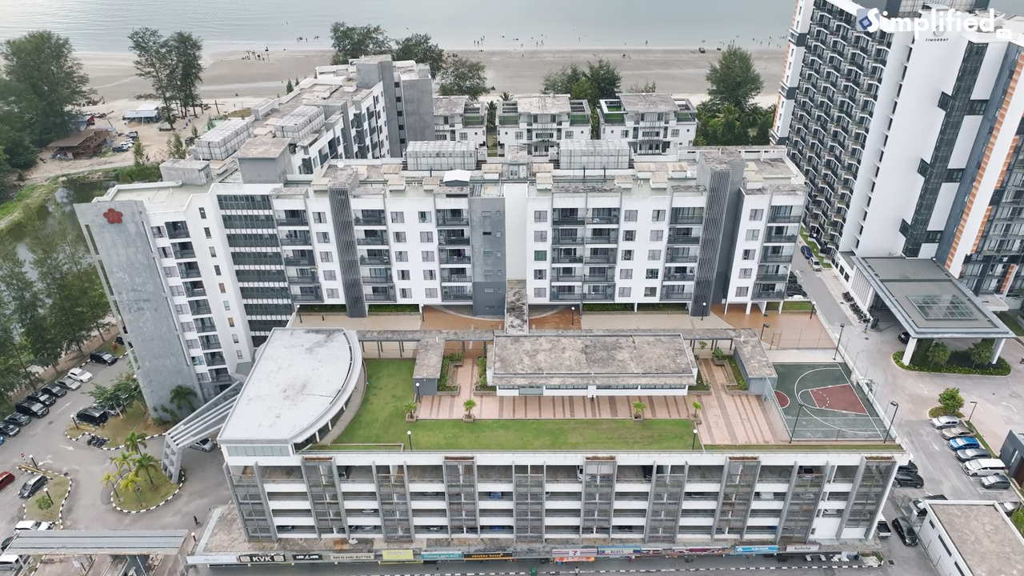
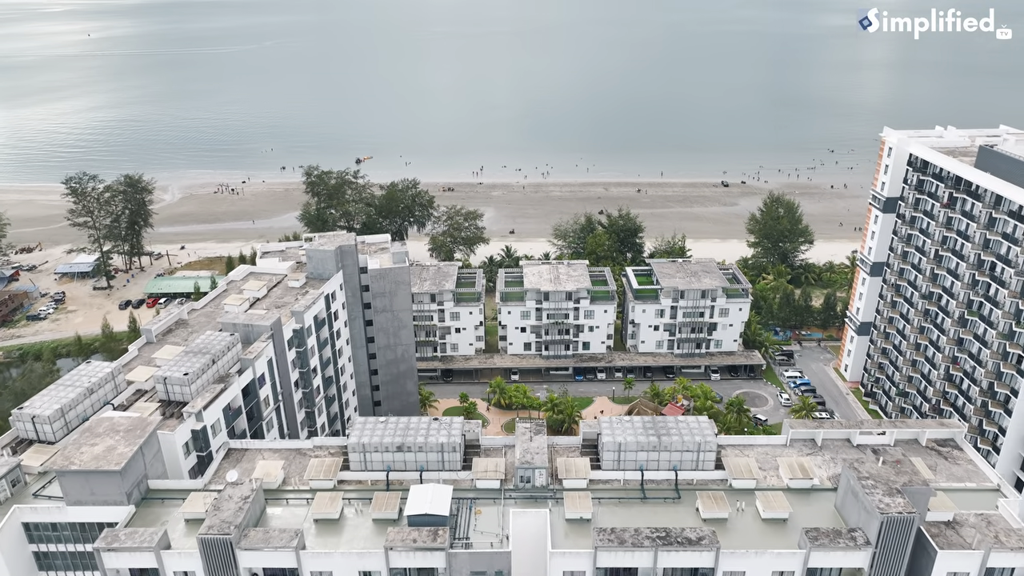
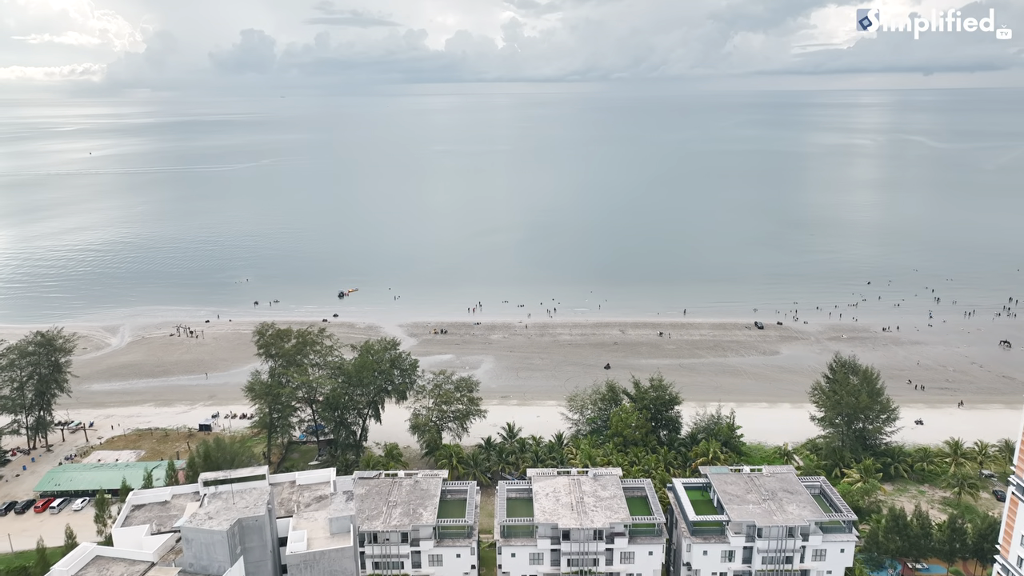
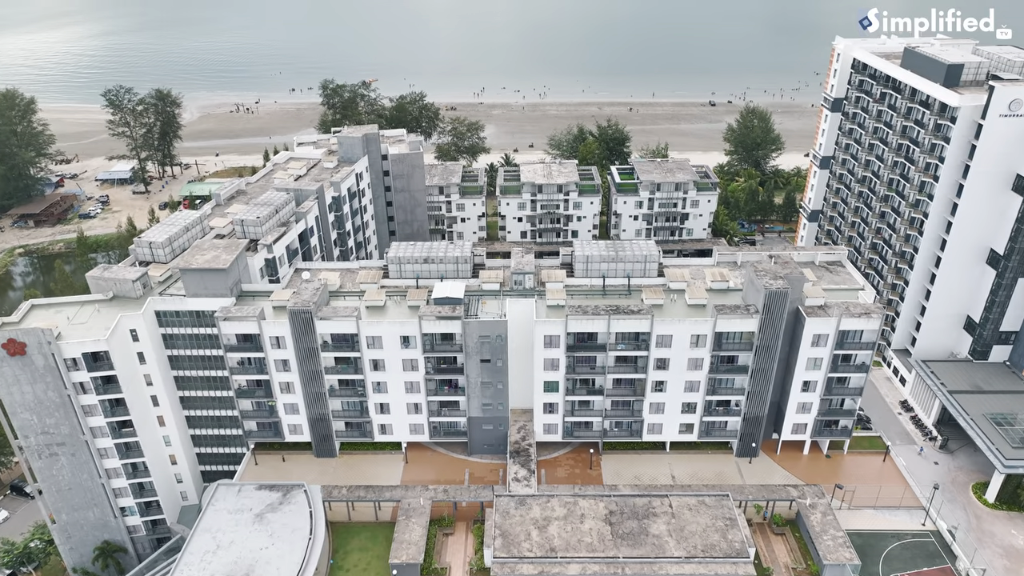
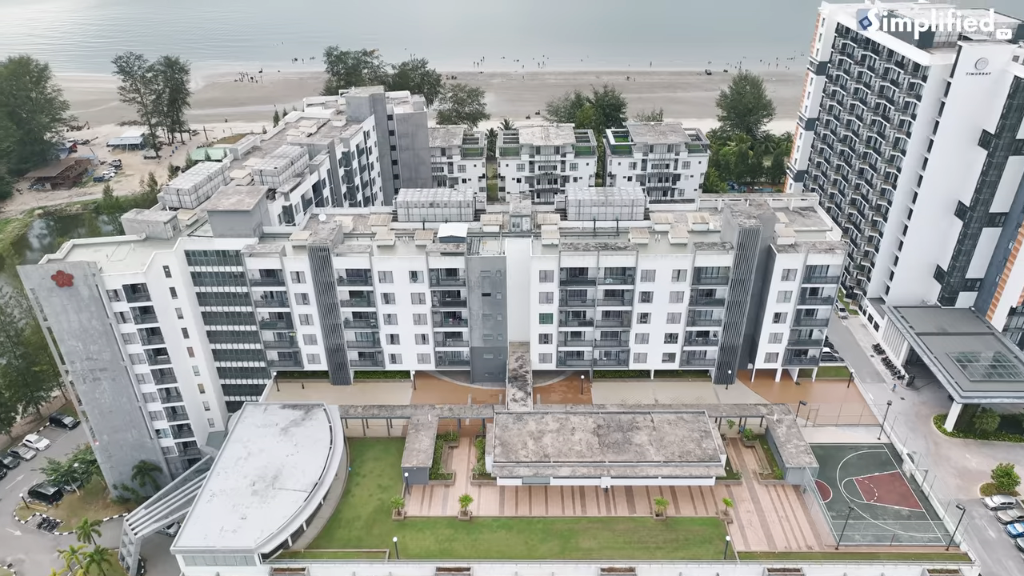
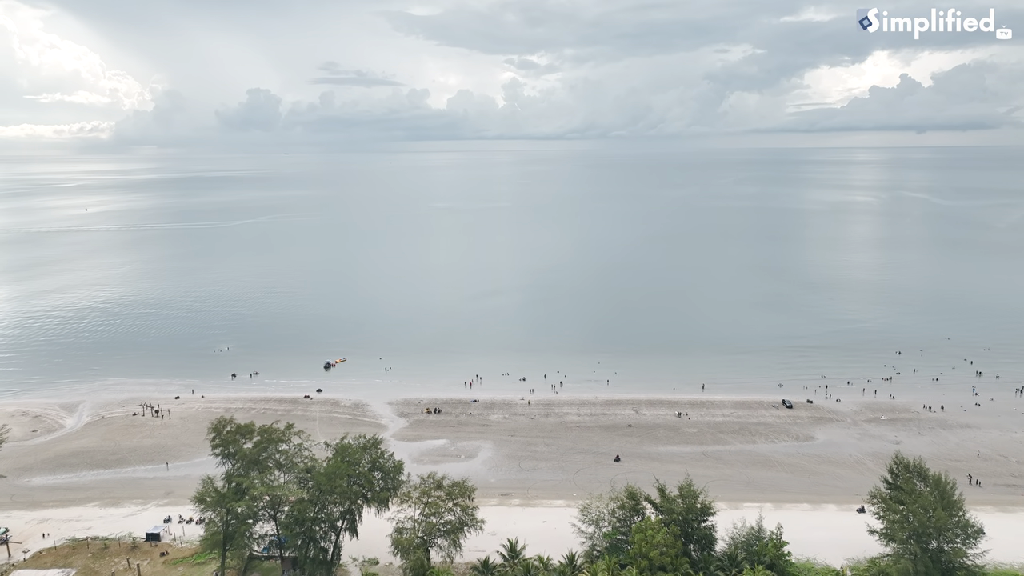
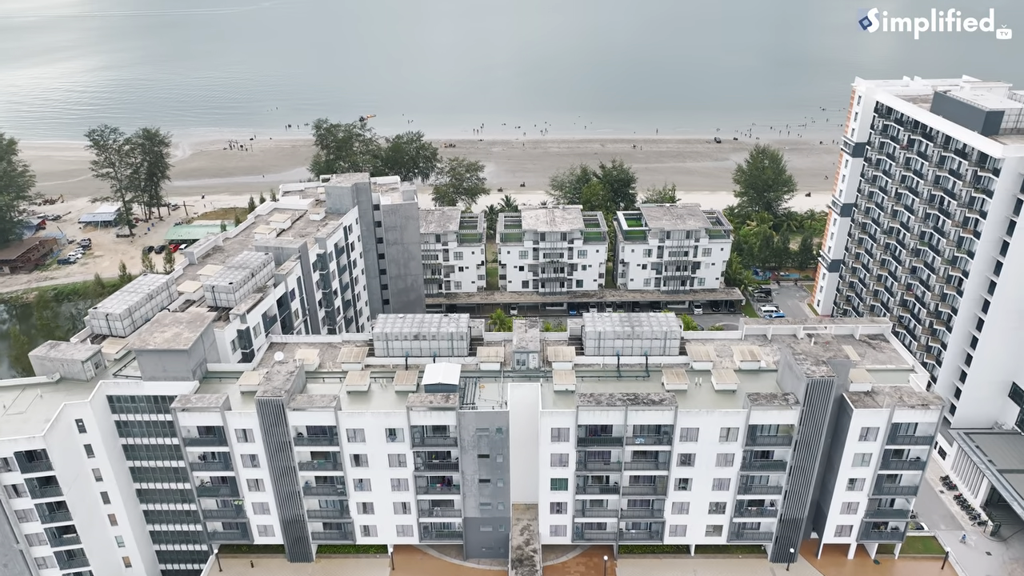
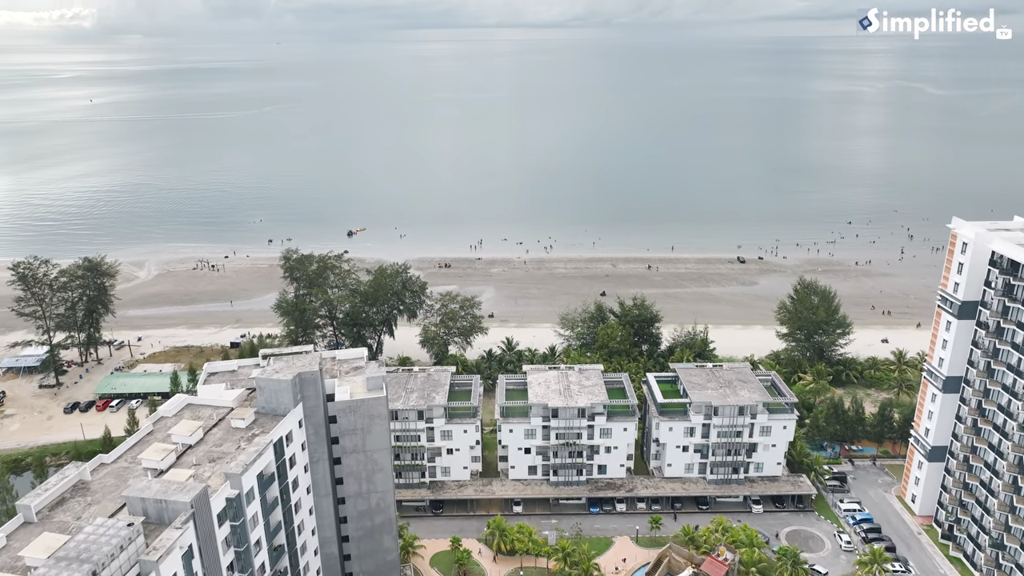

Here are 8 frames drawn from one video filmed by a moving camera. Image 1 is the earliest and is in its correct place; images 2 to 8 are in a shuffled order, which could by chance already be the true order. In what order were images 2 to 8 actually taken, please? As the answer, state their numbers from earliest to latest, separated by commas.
5, 4, 7, 2, 8, 3, 6
